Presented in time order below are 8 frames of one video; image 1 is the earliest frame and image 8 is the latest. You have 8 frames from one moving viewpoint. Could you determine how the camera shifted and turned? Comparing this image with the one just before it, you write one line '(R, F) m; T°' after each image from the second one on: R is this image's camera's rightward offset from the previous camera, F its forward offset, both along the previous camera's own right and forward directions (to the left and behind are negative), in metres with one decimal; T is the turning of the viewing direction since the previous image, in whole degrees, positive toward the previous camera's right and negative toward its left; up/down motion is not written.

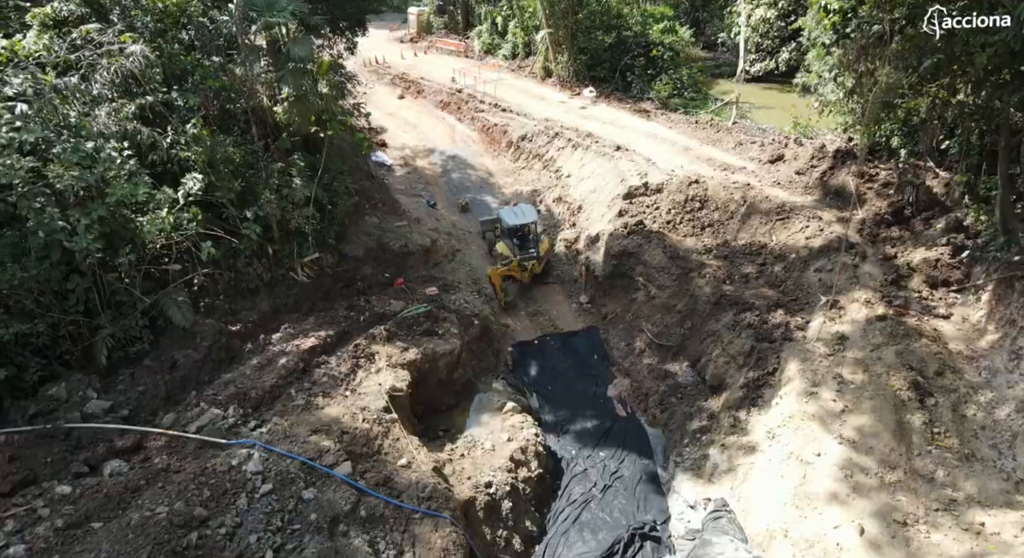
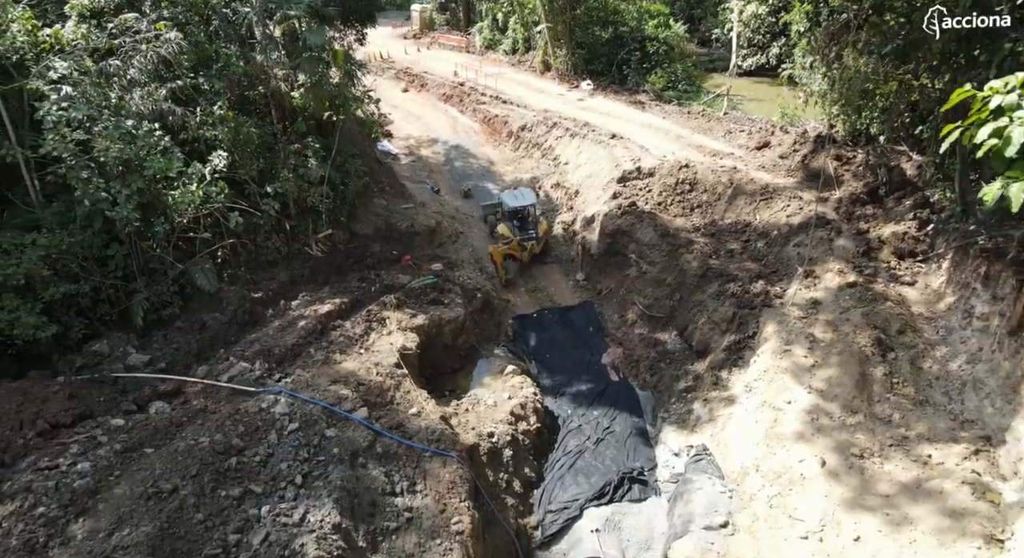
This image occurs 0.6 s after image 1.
(0.0, -0.9) m; 0°
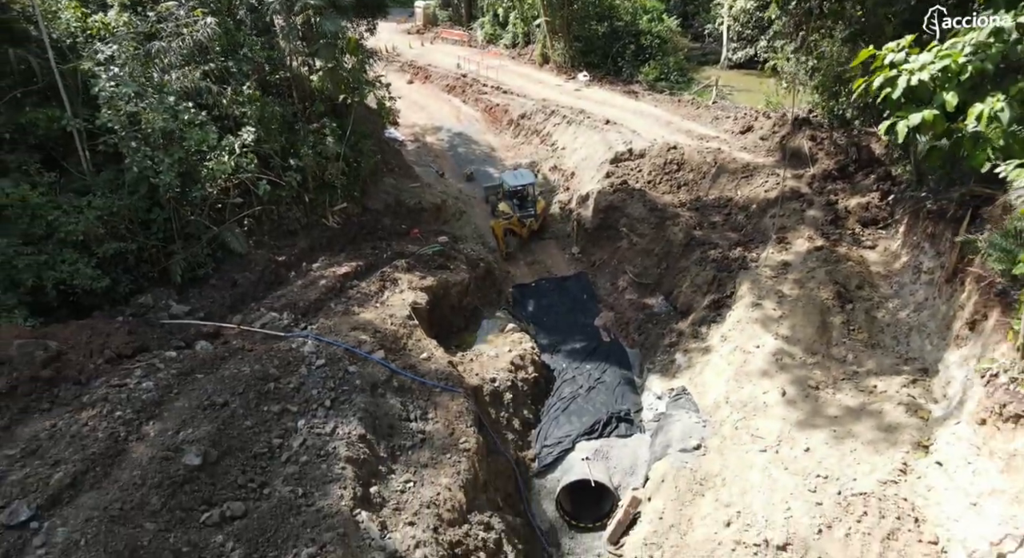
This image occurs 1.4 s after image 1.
(0.0, -1.2) m; 0°
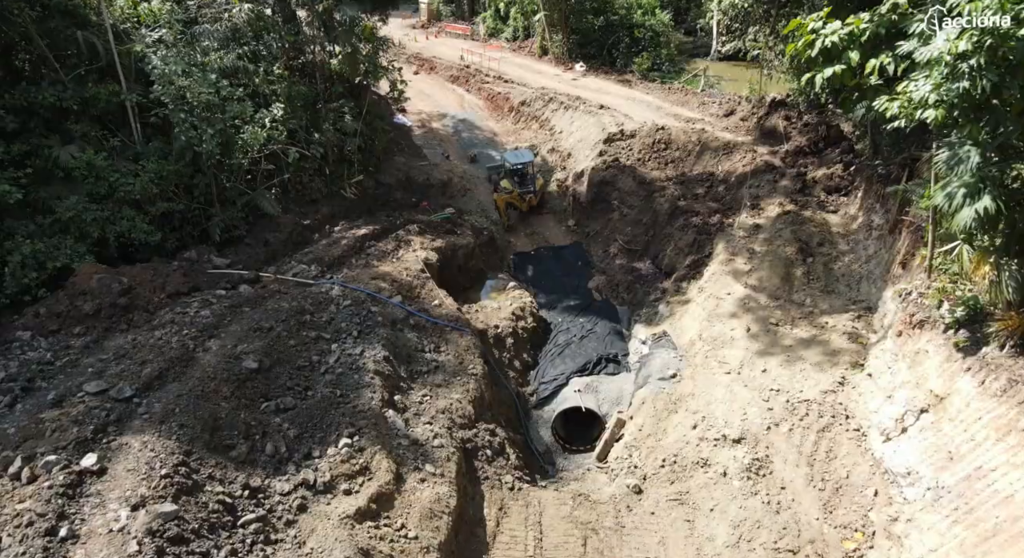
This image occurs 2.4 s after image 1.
(0.0, -1.5) m; 0°
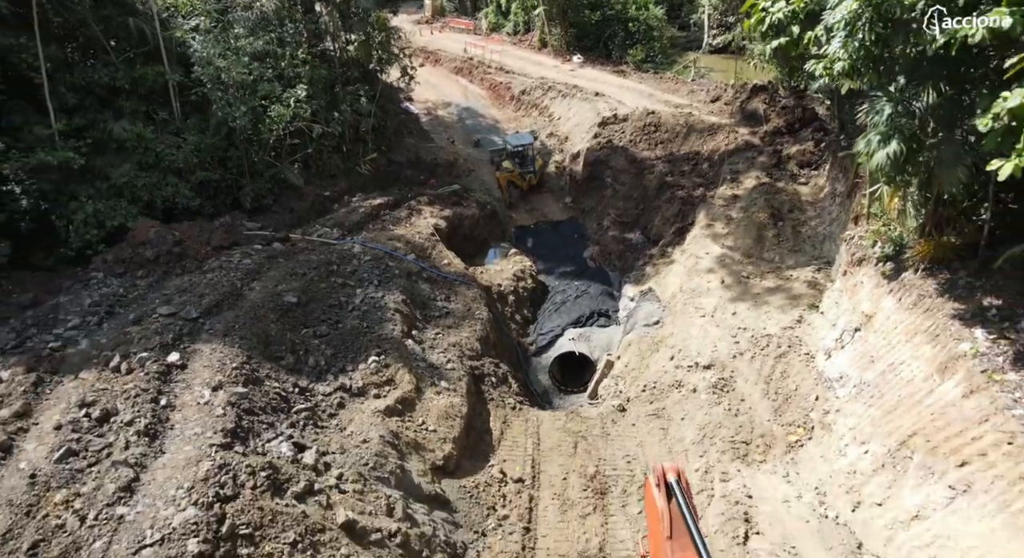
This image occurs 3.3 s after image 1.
(0.0, -1.5) m; 0°
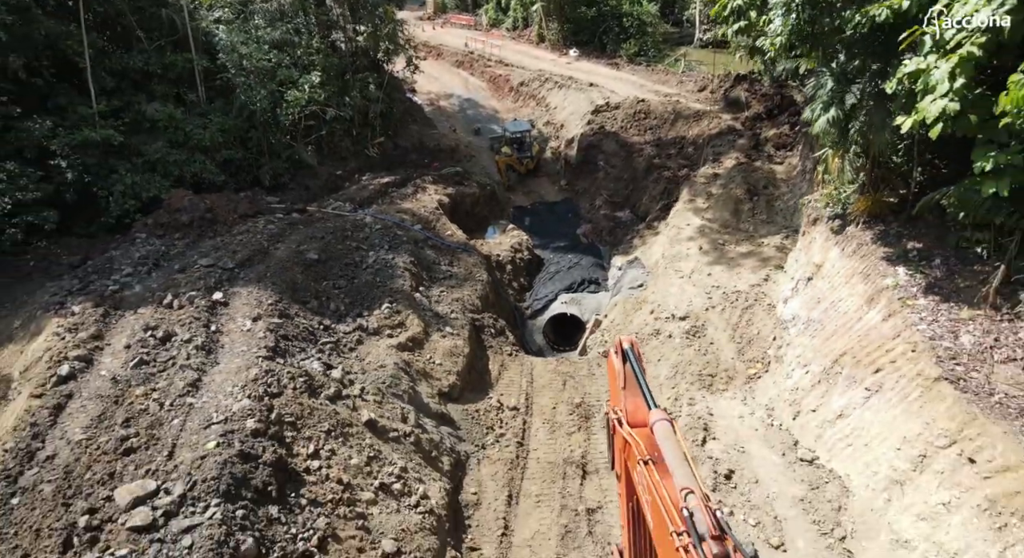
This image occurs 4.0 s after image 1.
(+0.1, -1.3) m; 0°
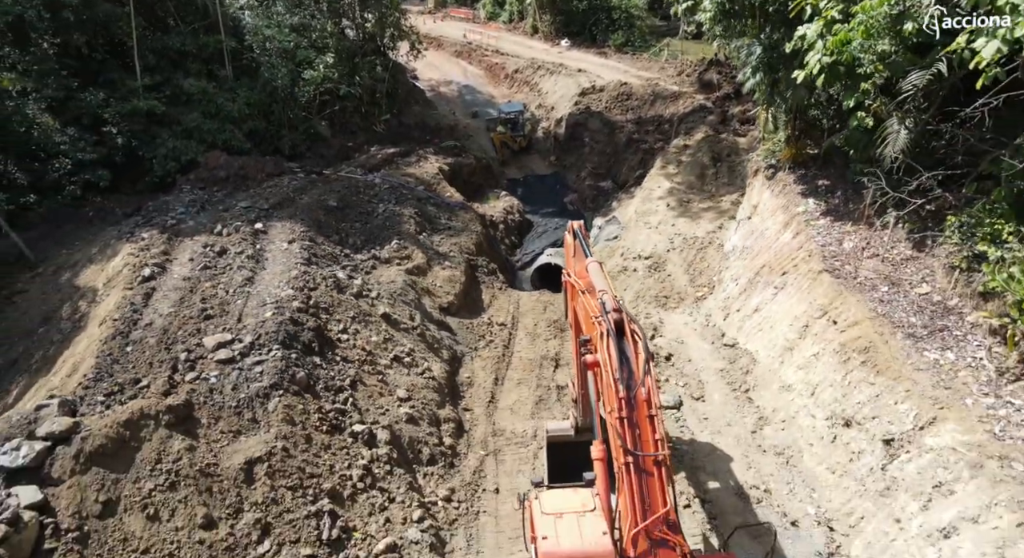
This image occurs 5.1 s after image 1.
(+0.2, -2.0) m; 0°
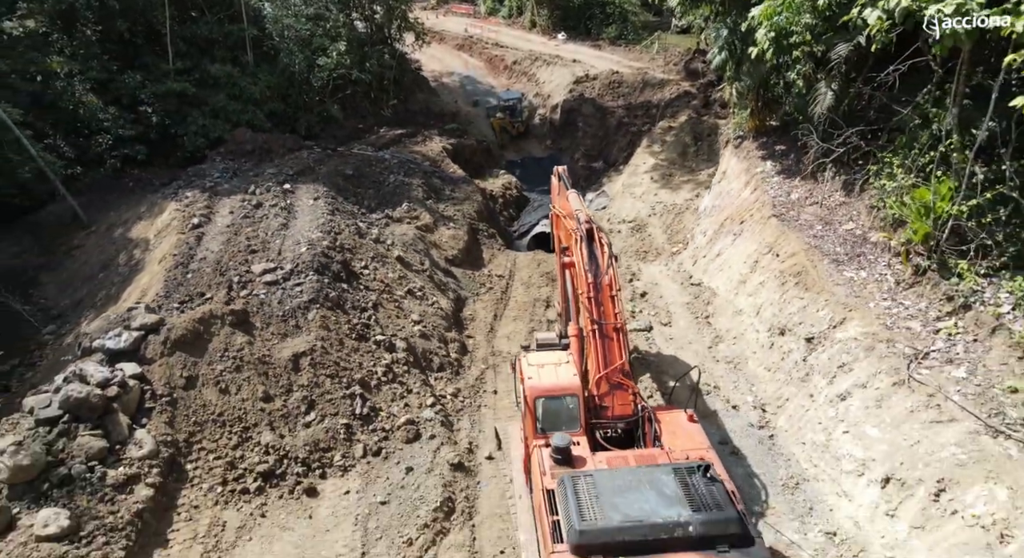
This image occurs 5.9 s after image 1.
(+0.1, -1.6) m; 0°
